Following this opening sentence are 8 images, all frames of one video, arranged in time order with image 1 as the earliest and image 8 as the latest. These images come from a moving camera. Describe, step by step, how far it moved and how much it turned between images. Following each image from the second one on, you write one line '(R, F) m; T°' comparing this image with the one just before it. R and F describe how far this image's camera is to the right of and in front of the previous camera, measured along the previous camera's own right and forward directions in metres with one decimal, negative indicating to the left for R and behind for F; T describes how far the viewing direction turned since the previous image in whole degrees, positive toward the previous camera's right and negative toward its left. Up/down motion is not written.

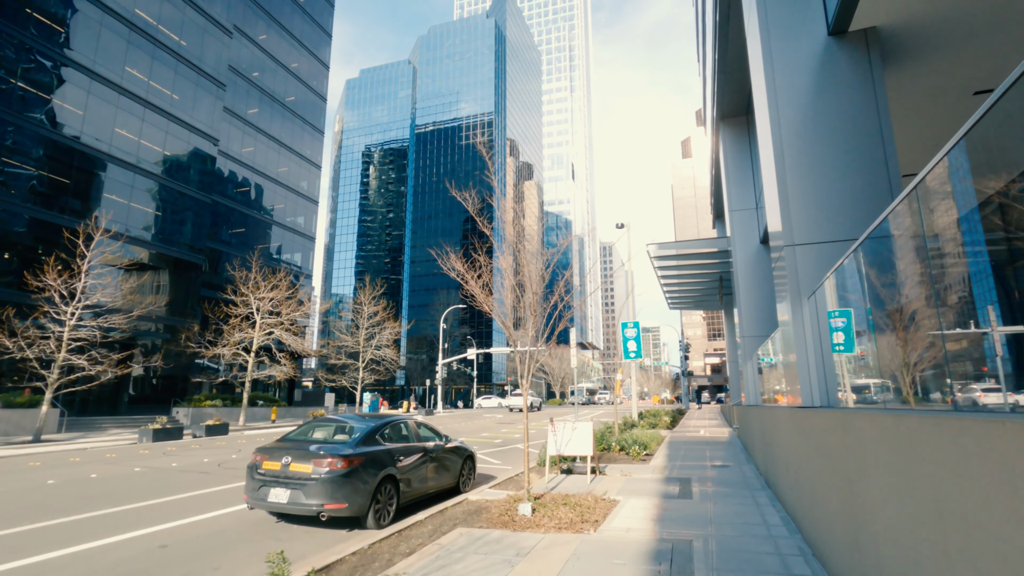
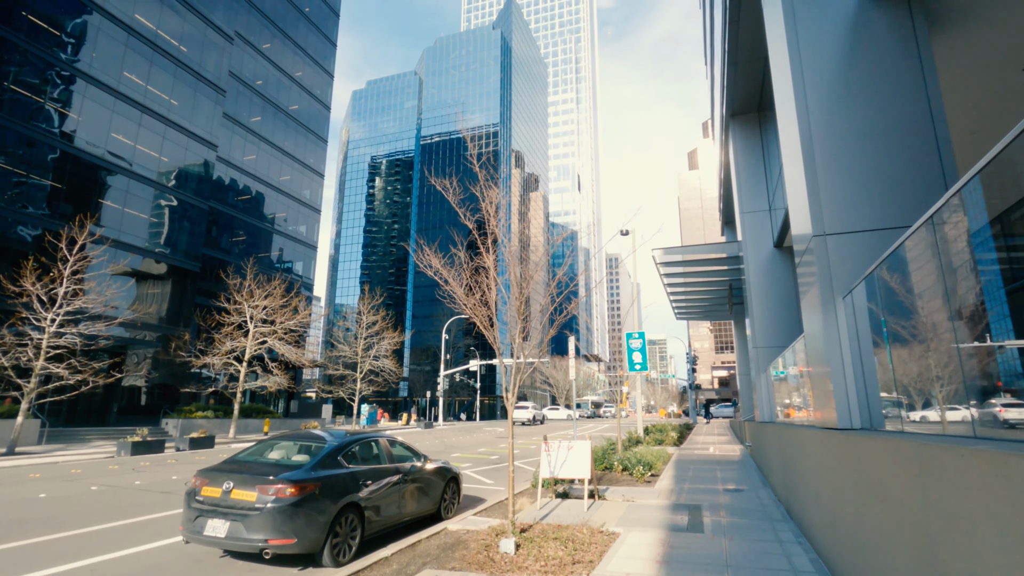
(+0.2, +0.8) m; -1°
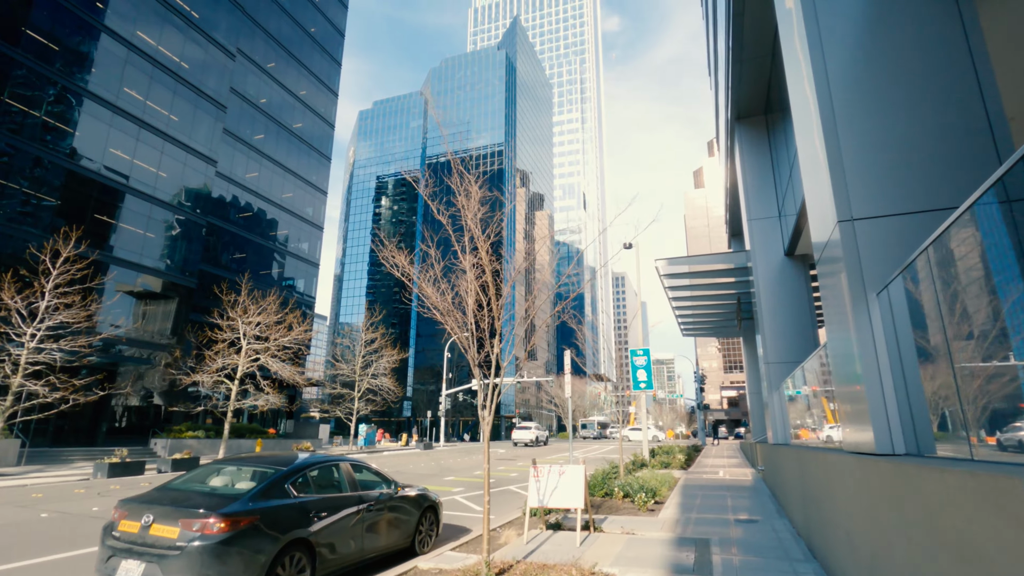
(+0.3, +0.7) m; -1°
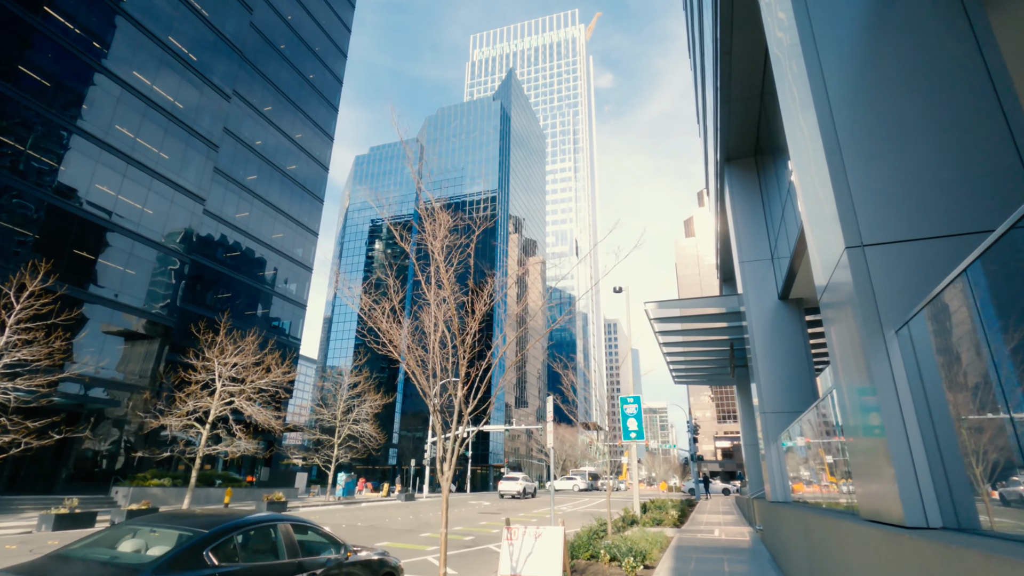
(+0.2, +0.5) m; +1°
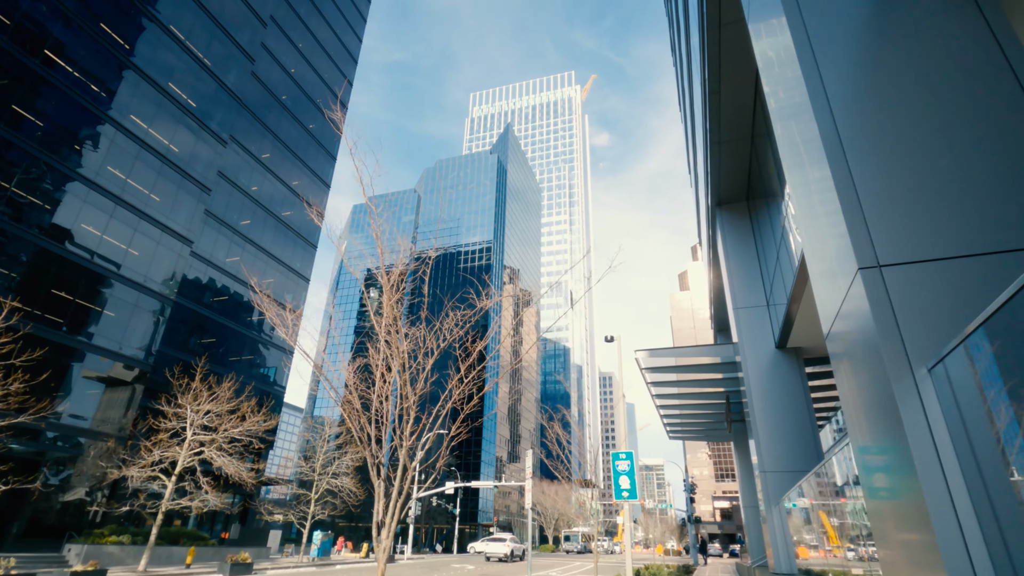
(+0.3, +0.6) m; 0°
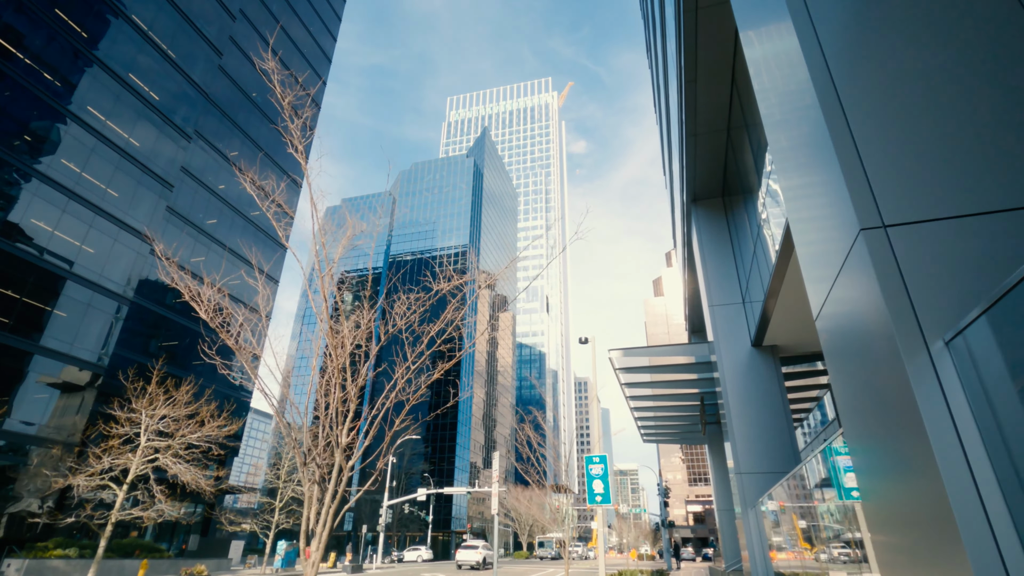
(+0.1, +0.4) m; +3°
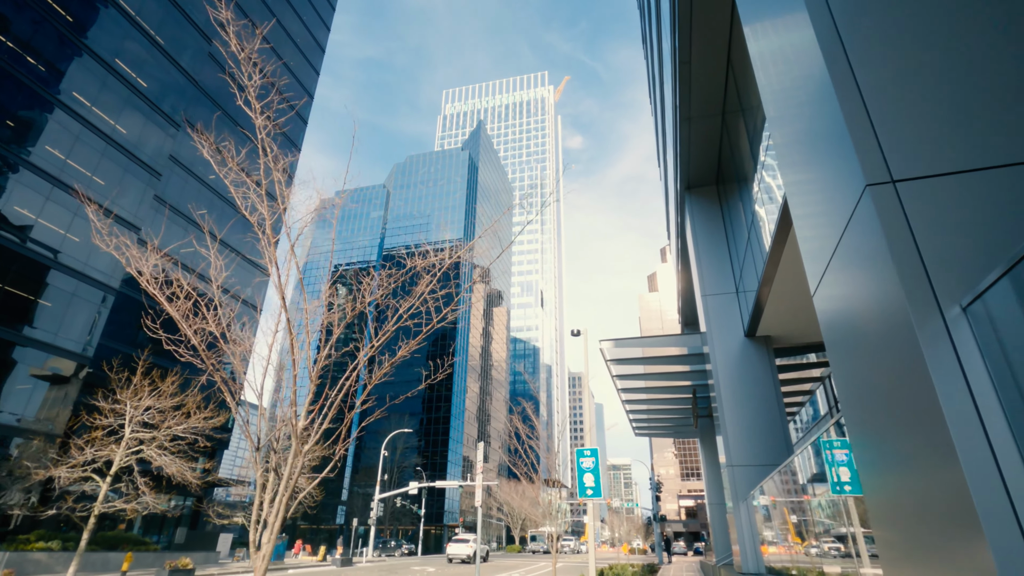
(+0.1, +0.3) m; +1°
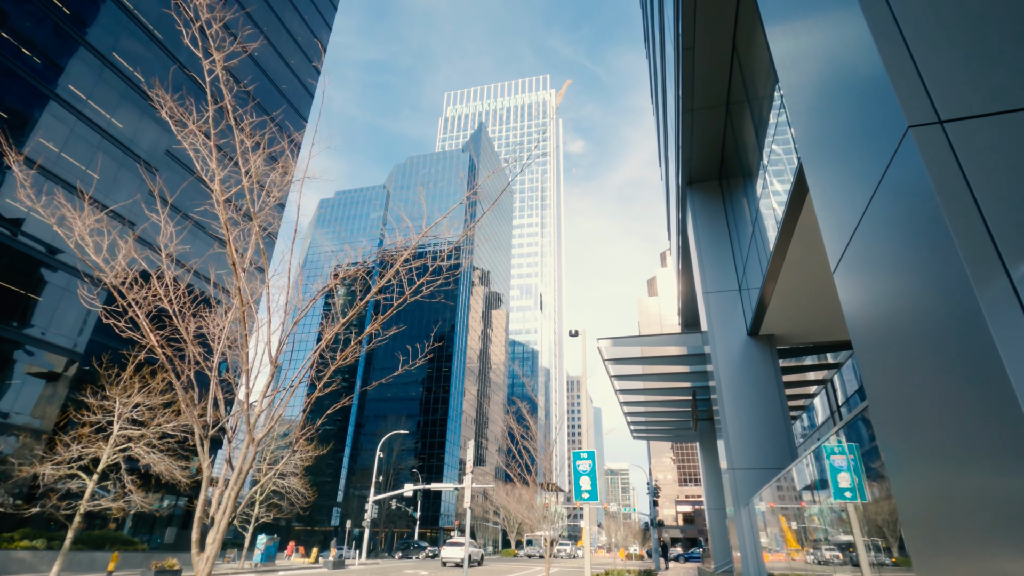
(+0.1, +0.3) m; 0°
